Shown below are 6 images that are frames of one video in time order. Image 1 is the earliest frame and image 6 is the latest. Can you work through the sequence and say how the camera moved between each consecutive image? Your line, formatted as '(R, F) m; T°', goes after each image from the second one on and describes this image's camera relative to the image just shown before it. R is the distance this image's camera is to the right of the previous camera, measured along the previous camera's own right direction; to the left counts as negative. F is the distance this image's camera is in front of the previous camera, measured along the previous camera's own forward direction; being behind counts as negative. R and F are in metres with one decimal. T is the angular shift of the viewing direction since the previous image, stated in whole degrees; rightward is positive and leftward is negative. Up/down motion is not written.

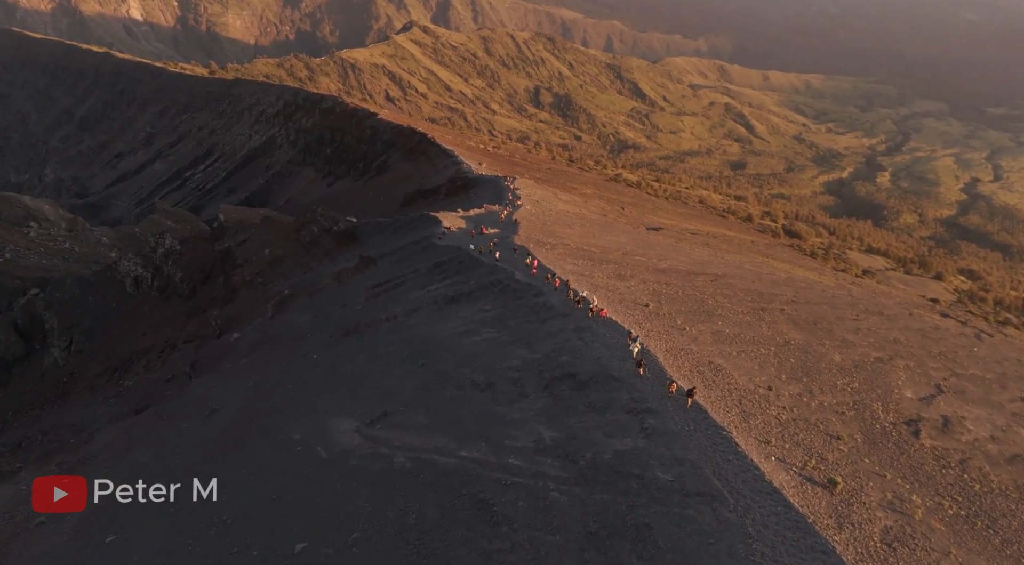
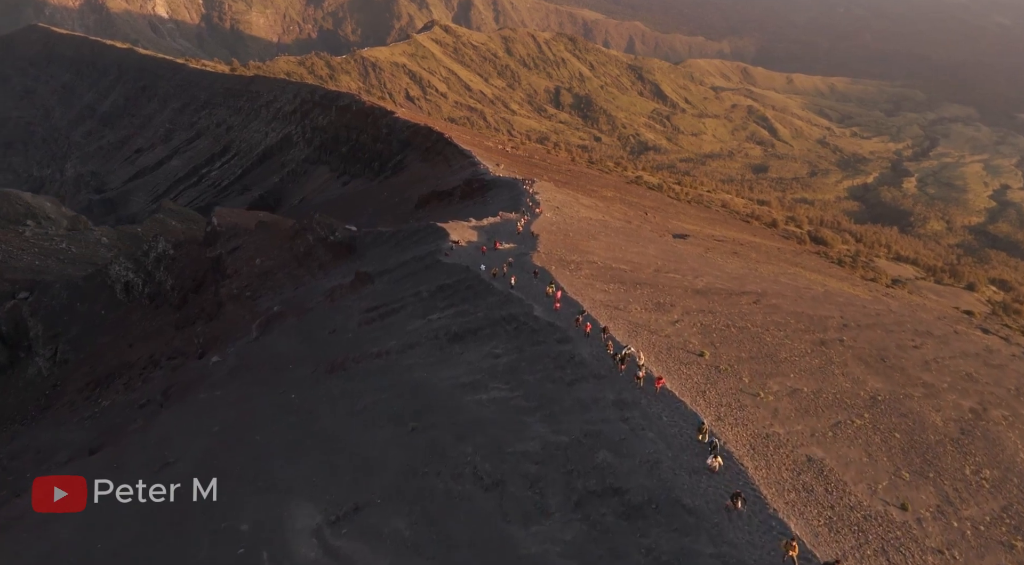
(0.0, +3.5) m; -1°
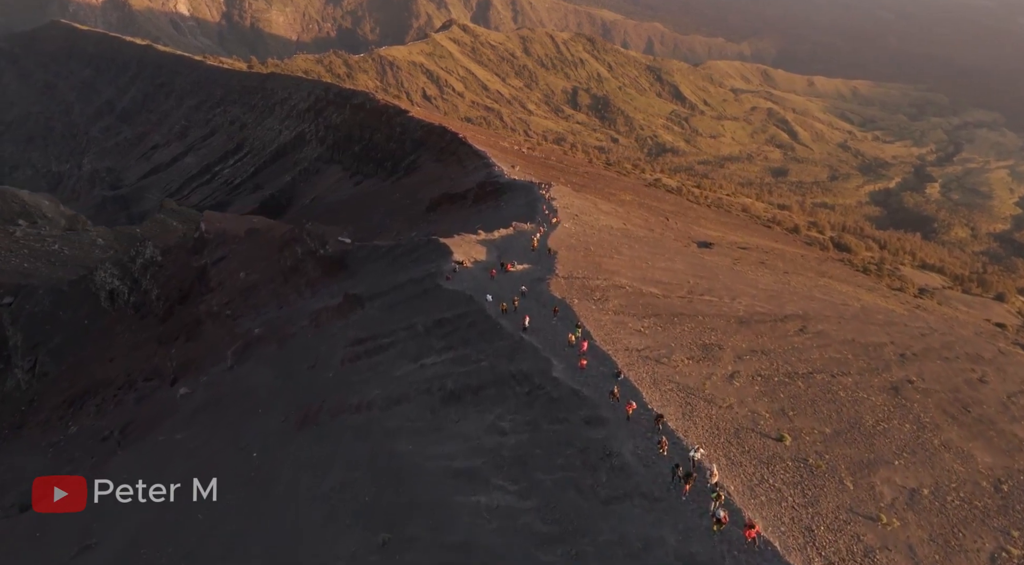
(0.0, +3.4) m; -1°
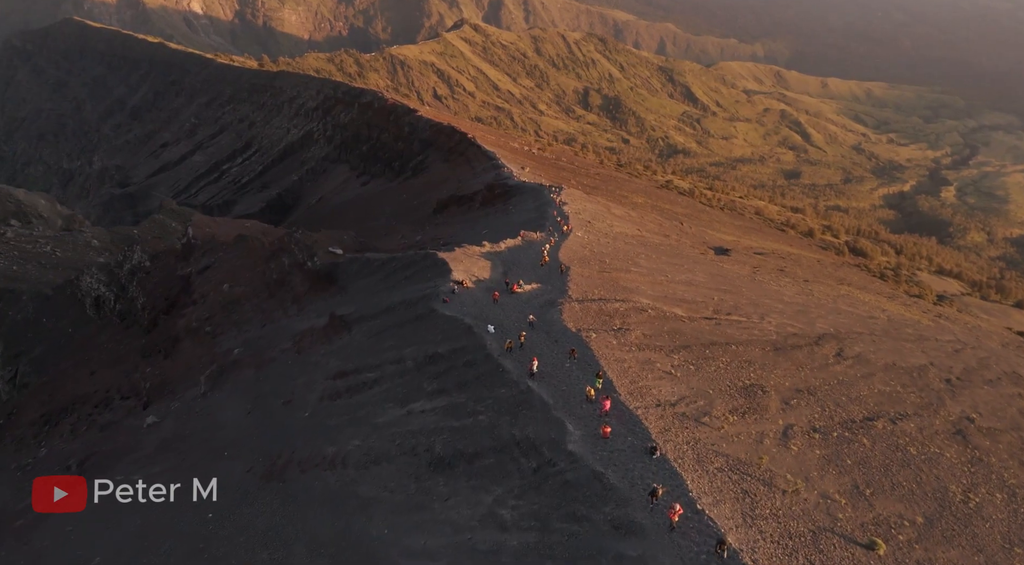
(0.0, +2.3) m; -1°
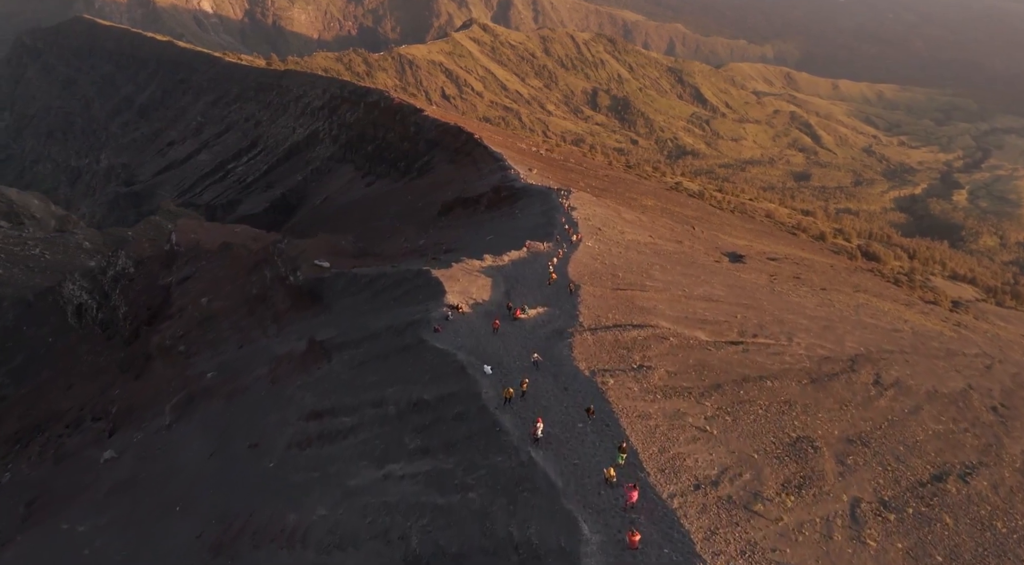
(+0.1, +2.2) m; -1°
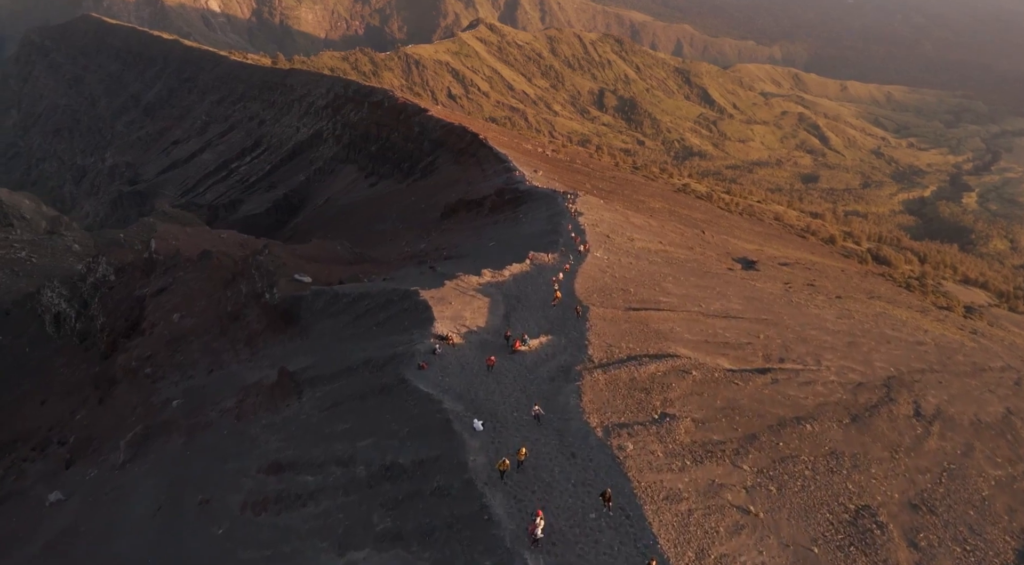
(+0.1, +2.0) m; 0°
